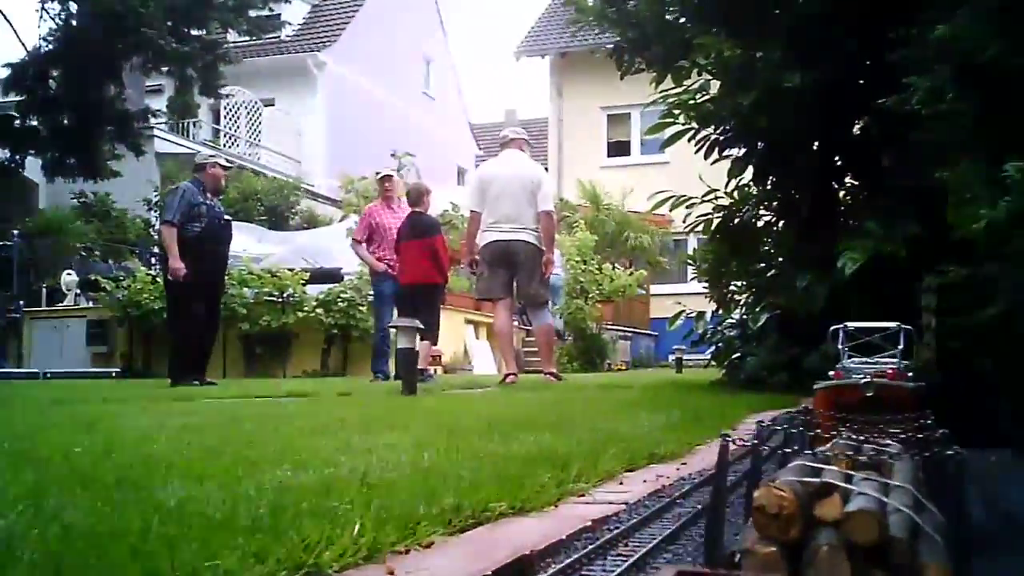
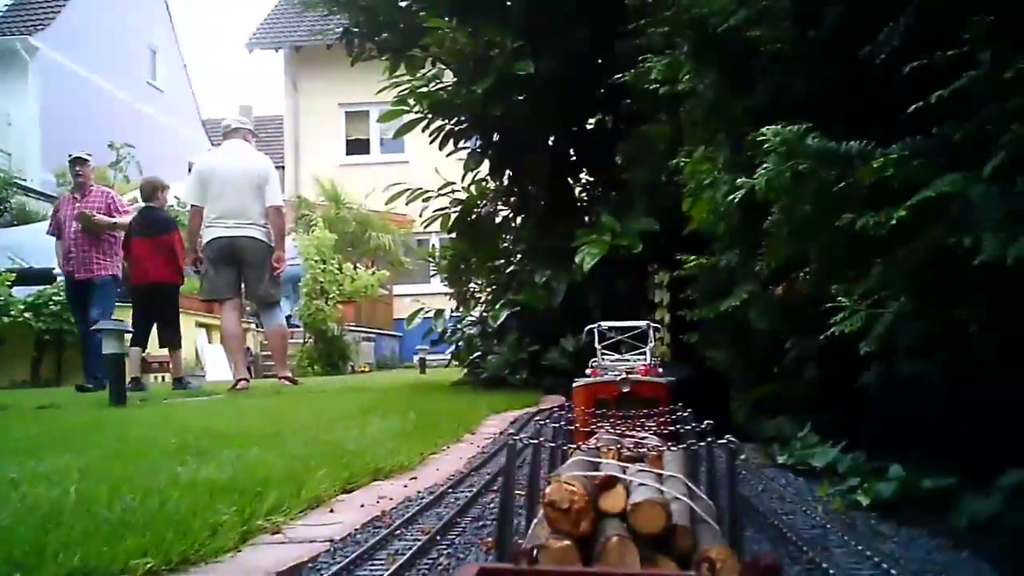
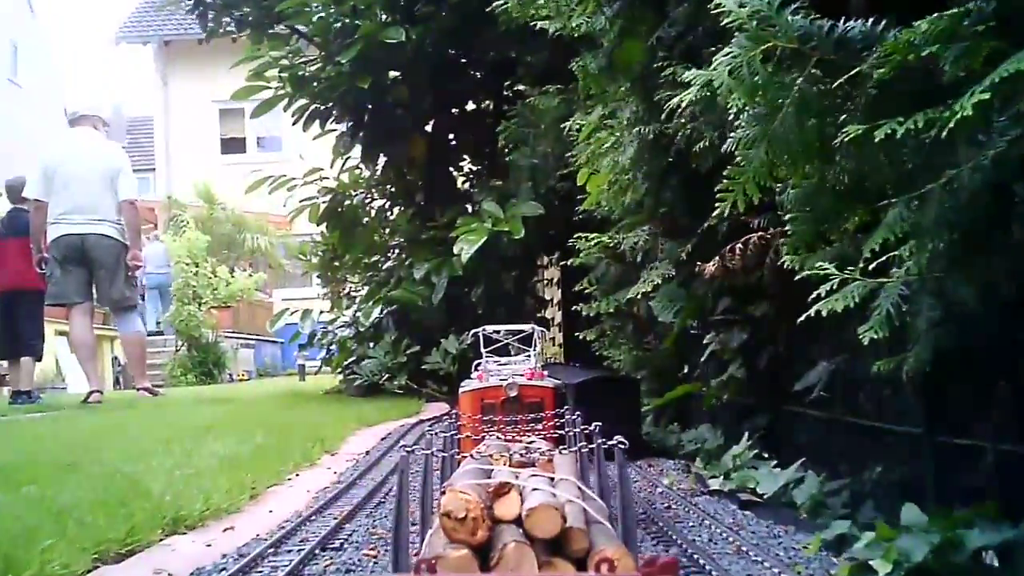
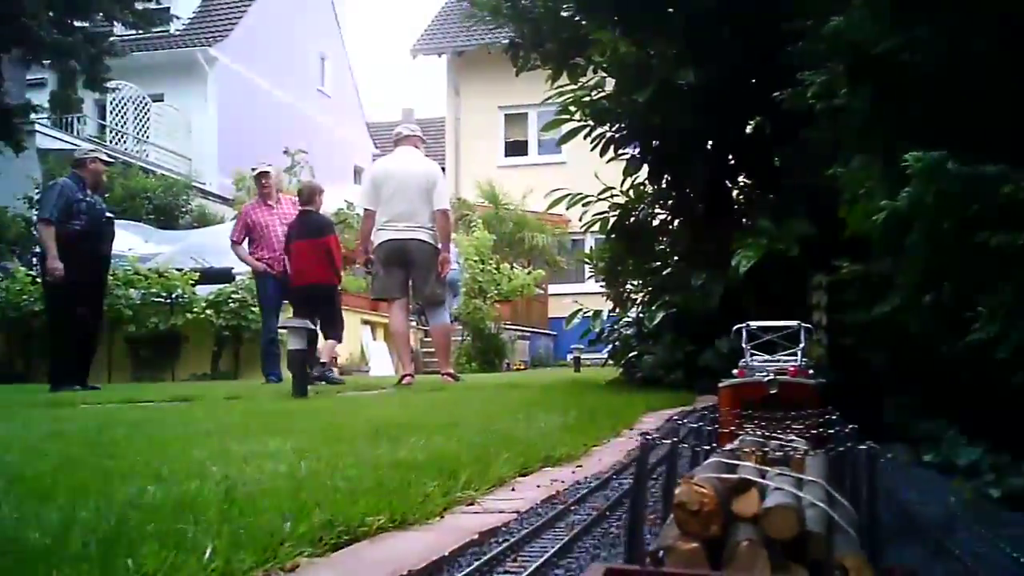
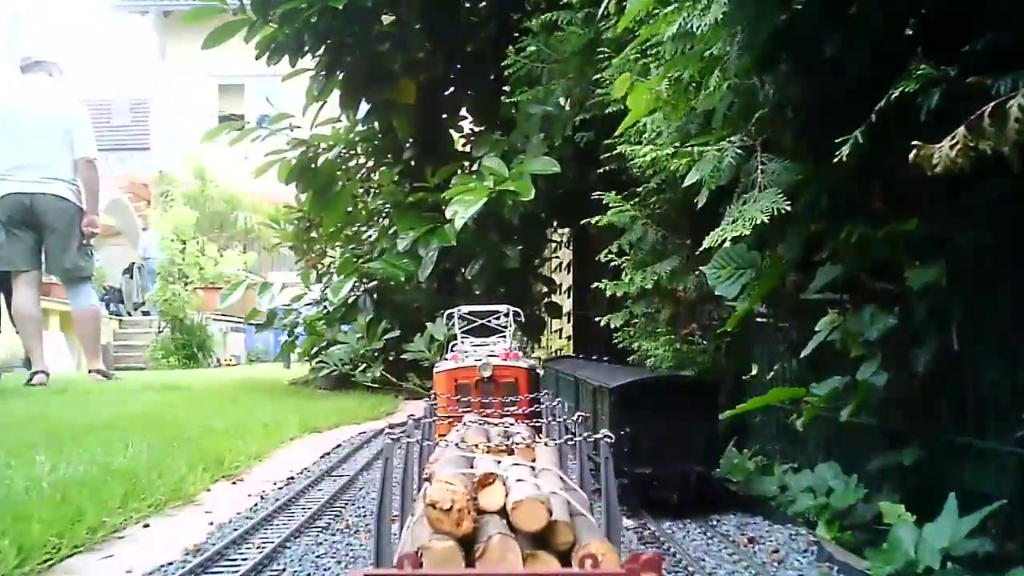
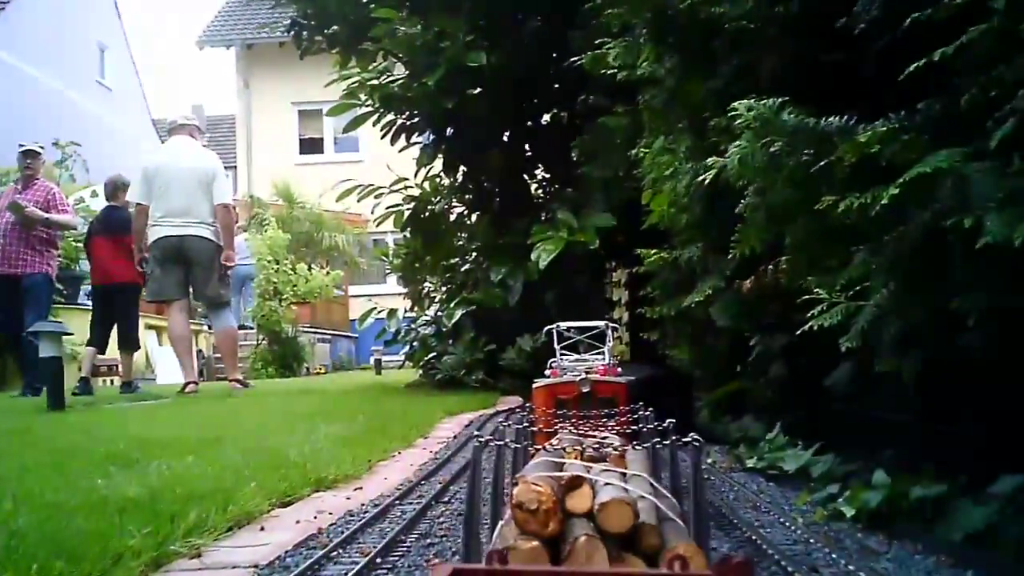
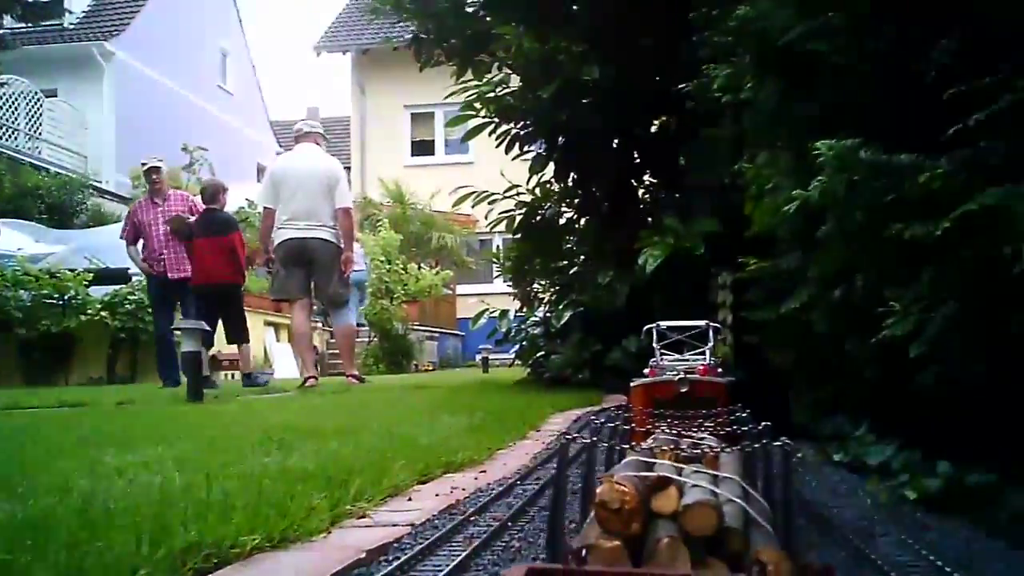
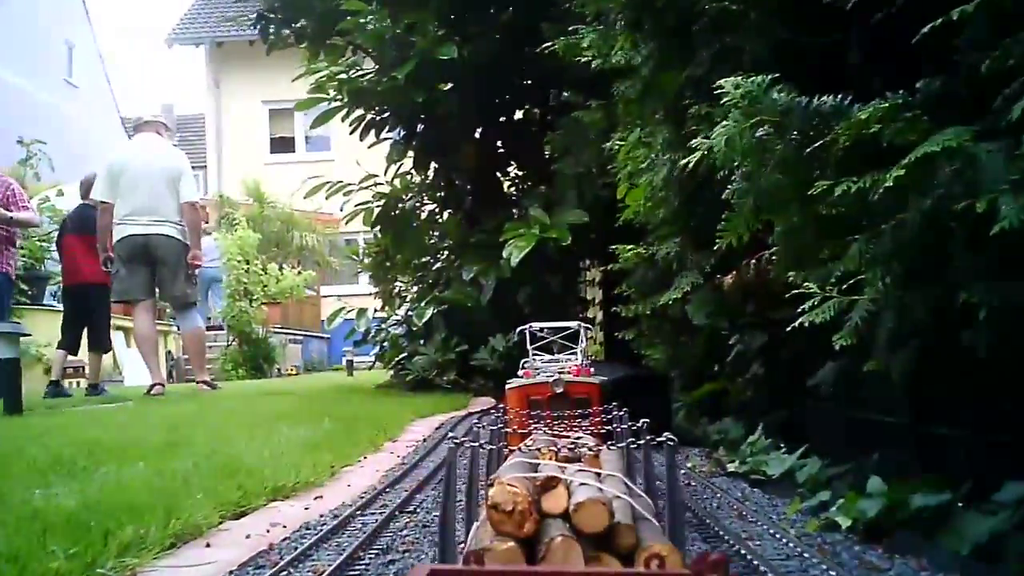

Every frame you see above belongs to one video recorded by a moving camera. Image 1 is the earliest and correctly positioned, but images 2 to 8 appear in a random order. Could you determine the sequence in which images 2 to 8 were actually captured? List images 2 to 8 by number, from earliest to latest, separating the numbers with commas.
4, 7, 2, 6, 8, 3, 5
